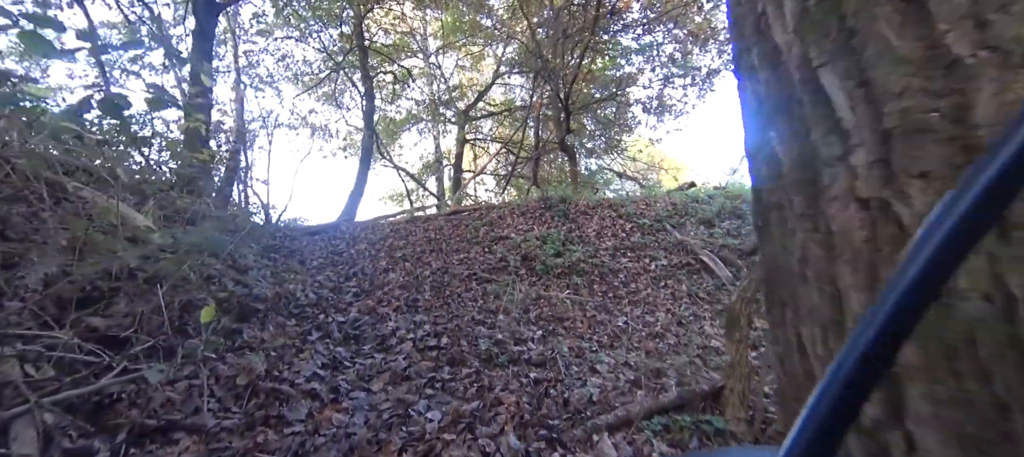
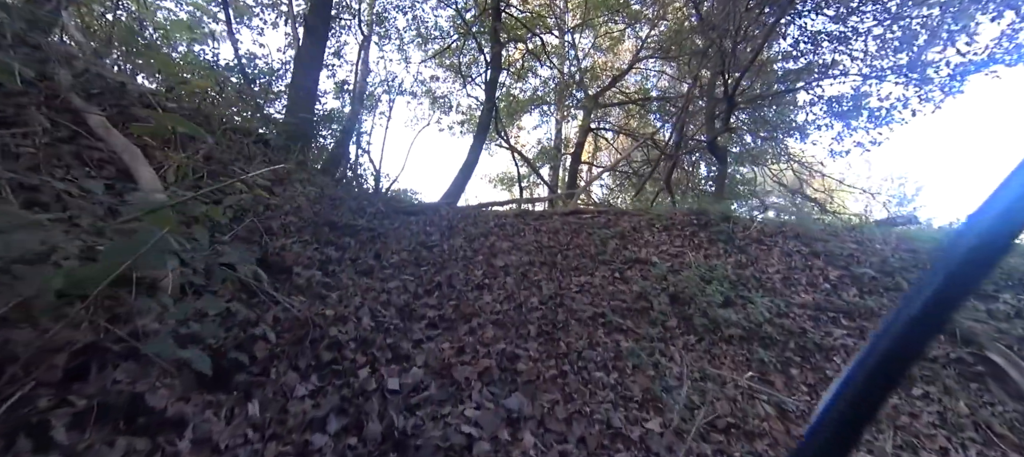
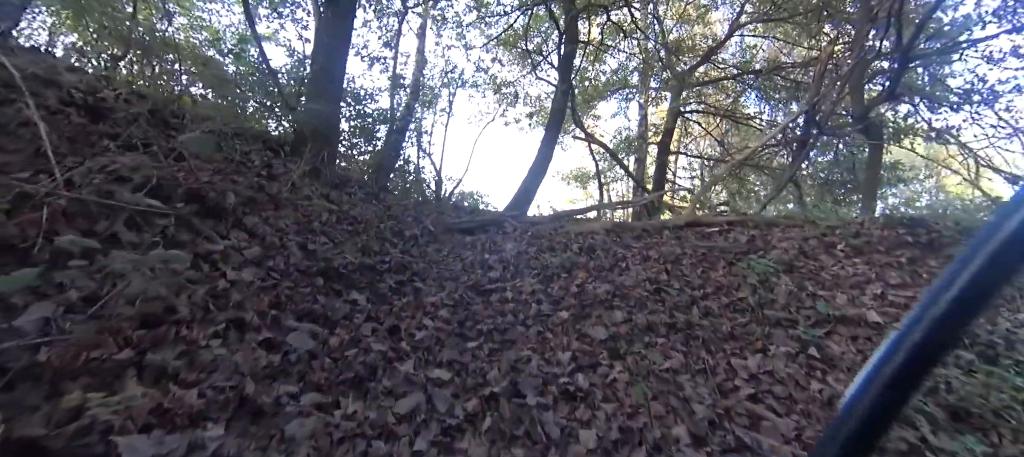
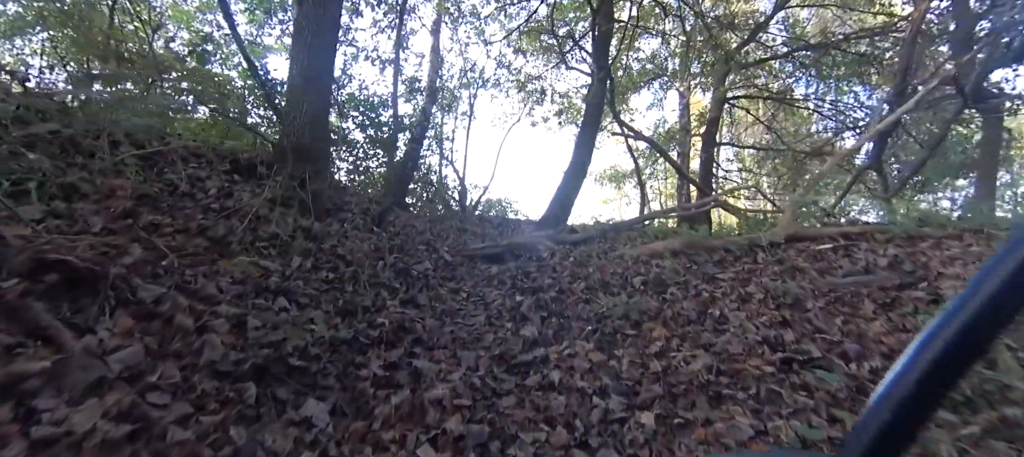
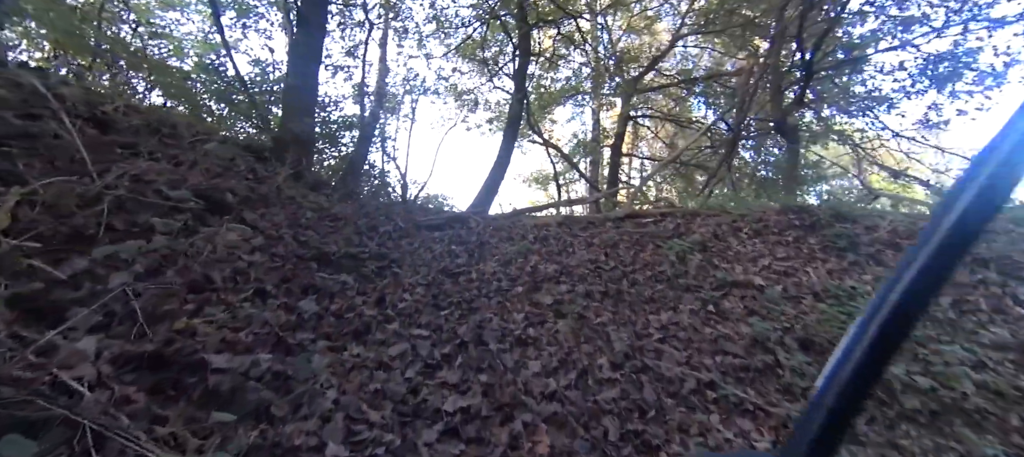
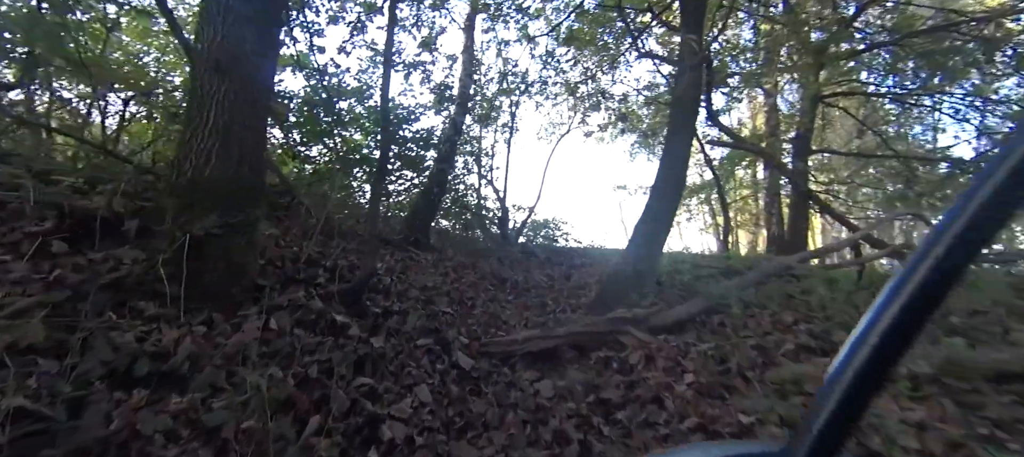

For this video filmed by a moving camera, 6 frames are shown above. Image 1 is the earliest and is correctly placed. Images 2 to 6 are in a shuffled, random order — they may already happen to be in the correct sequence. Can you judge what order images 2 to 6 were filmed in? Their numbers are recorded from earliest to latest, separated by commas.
2, 5, 3, 4, 6
